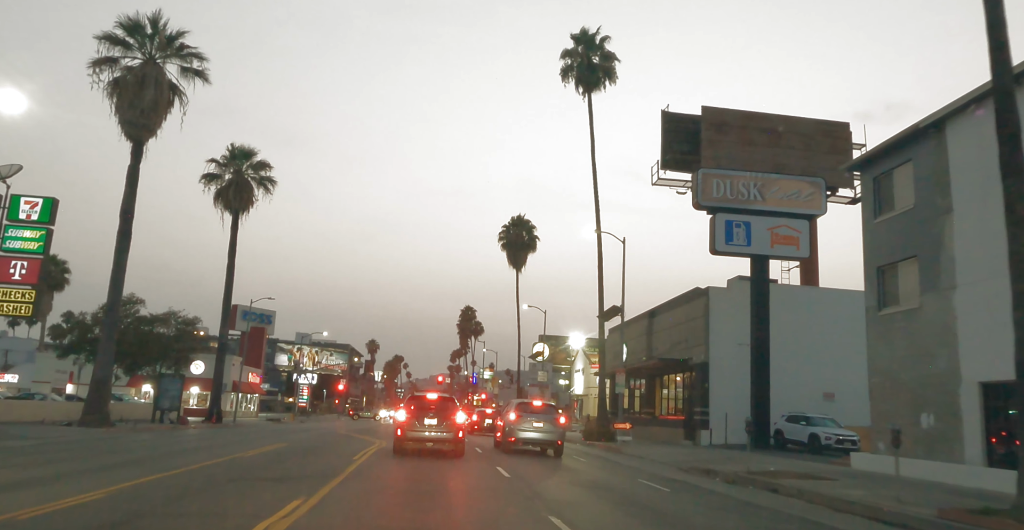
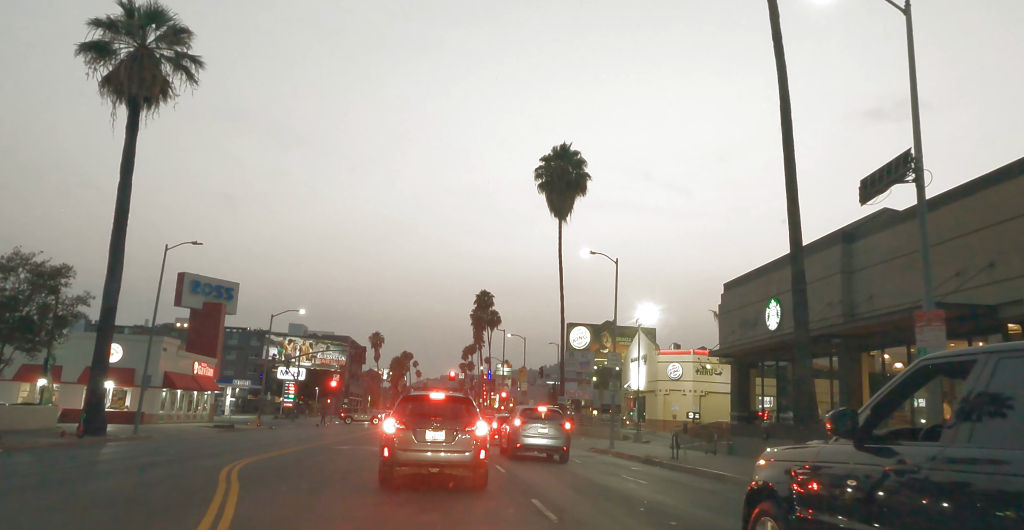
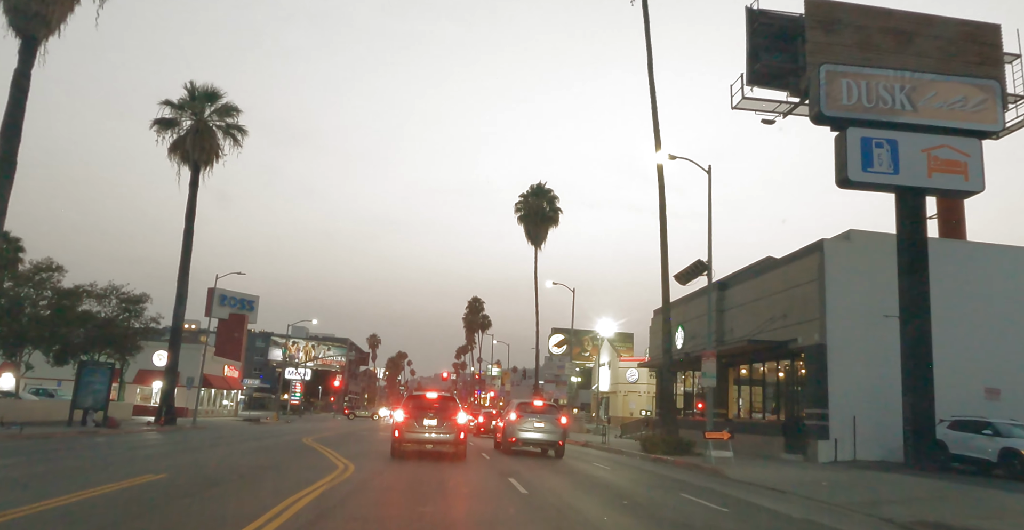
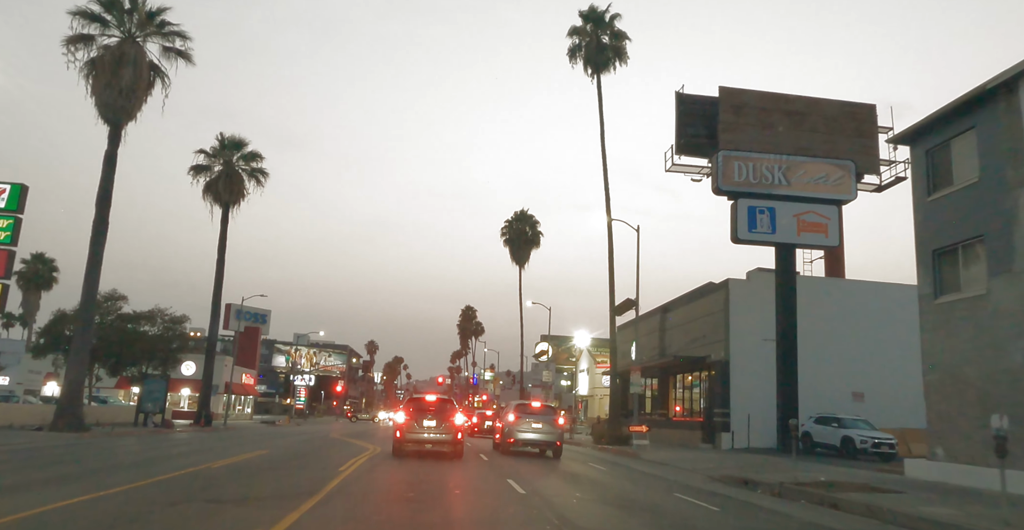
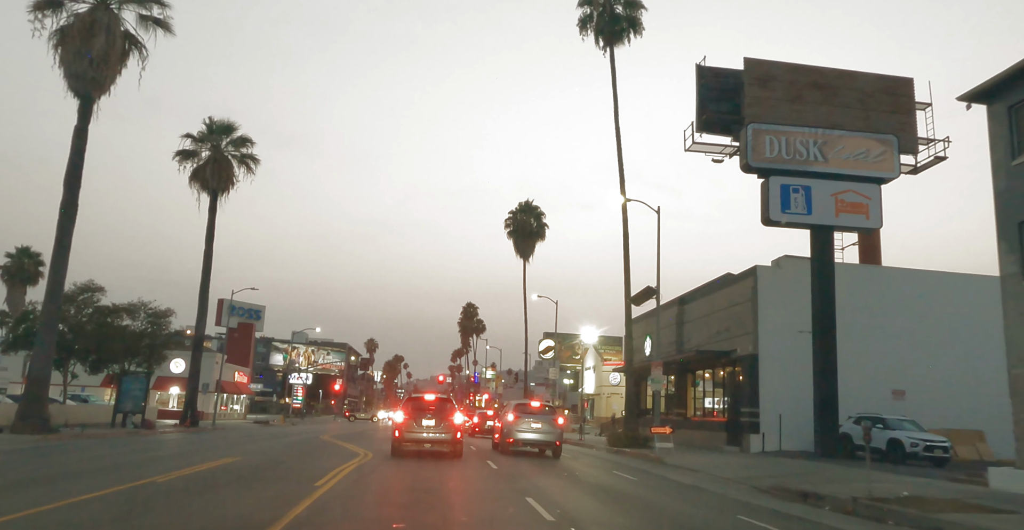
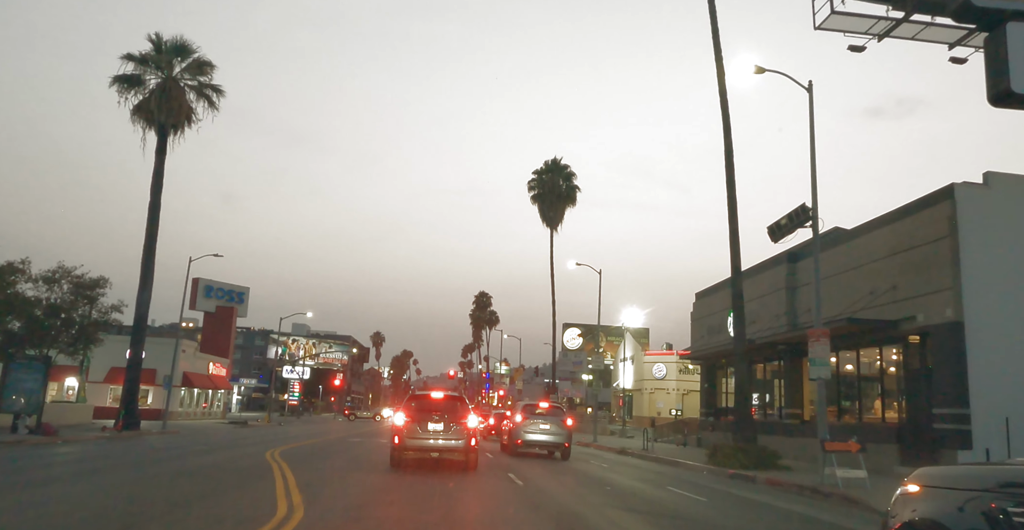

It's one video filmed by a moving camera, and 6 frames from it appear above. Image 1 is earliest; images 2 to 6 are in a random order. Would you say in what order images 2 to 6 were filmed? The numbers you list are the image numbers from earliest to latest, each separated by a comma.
4, 5, 3, 6, 2
